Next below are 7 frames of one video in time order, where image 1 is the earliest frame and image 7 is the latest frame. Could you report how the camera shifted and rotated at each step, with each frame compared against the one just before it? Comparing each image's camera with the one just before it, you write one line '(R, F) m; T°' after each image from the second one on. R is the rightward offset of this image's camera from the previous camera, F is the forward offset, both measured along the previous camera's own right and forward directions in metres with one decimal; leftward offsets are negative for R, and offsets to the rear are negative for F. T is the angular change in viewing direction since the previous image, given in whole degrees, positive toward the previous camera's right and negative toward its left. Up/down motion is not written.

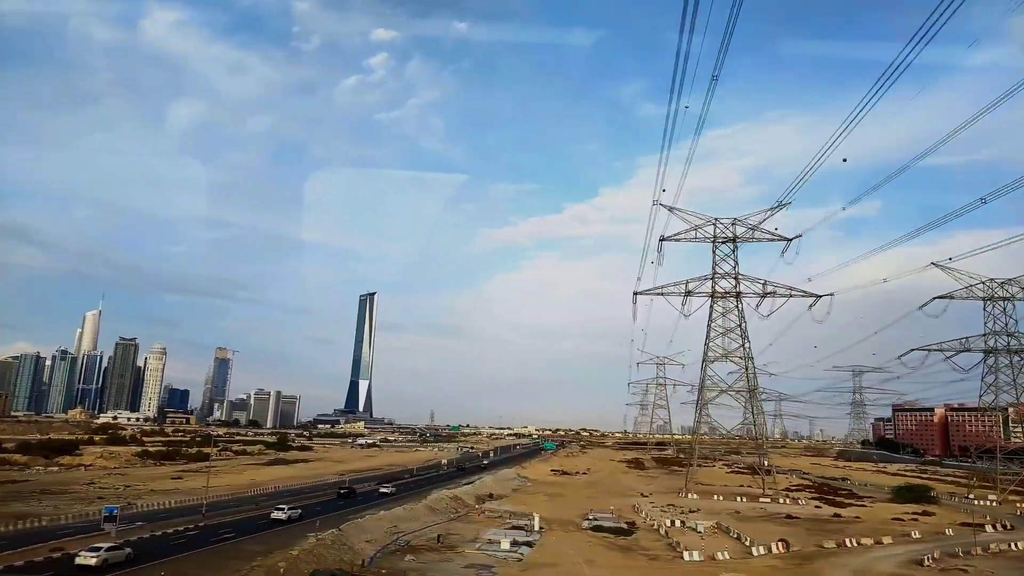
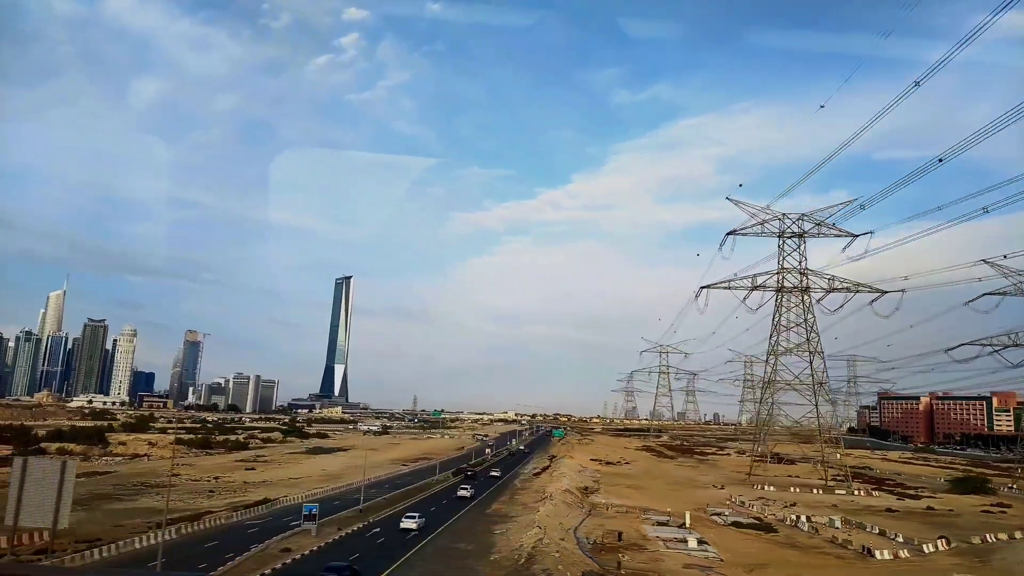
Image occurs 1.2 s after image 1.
(-6.0, +0.3) m; +2°
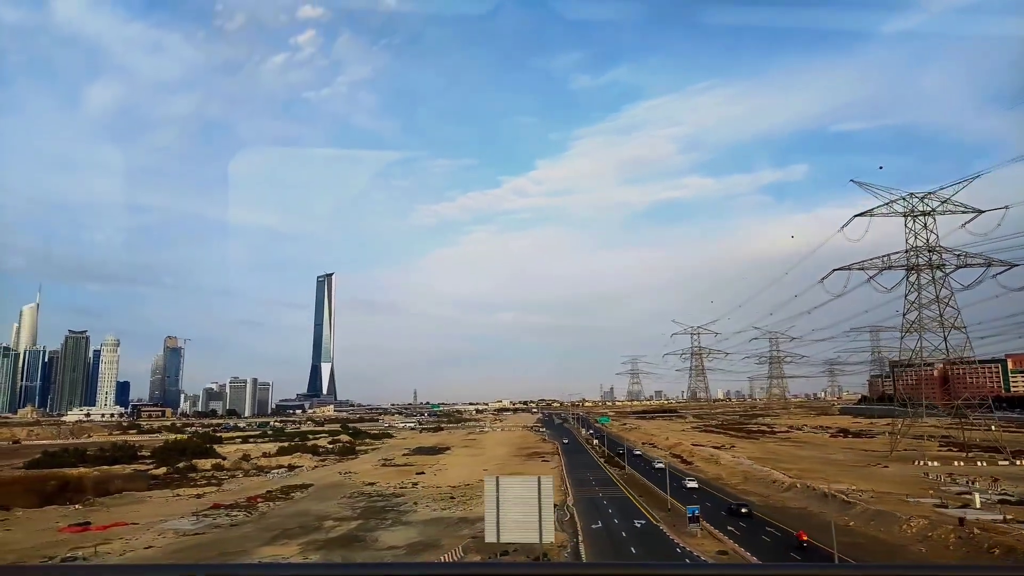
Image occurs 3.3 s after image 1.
(-10.2, 0.0) m; +2°
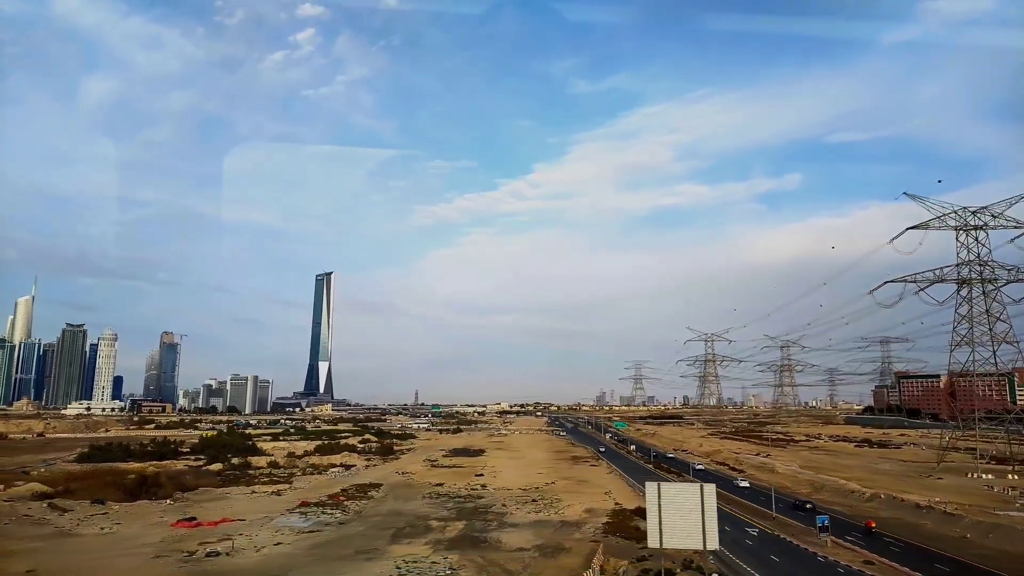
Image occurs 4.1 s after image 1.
(-3.7, -0.3) m; 0°
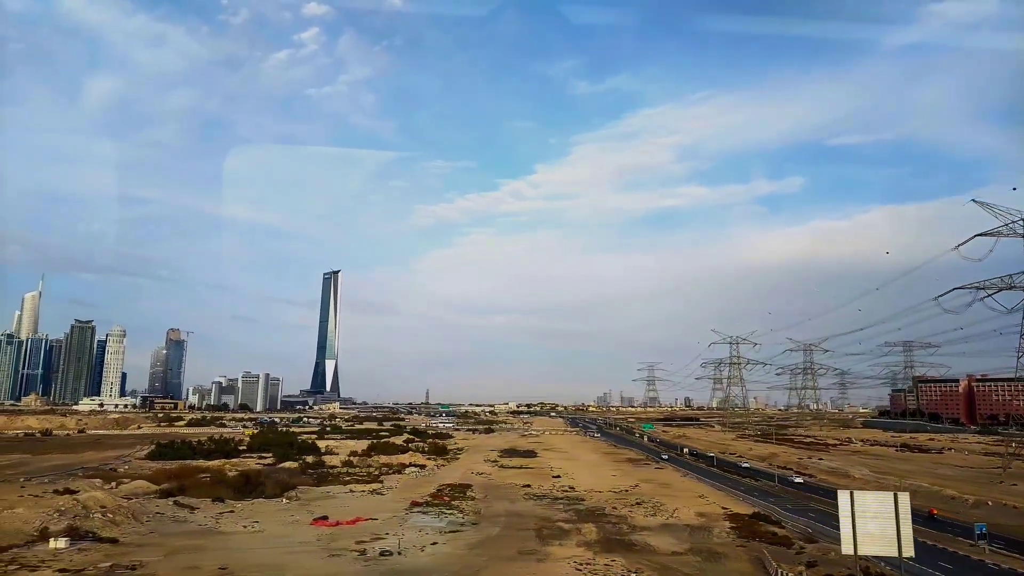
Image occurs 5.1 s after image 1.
(-4.3, -0.3) m; -1°
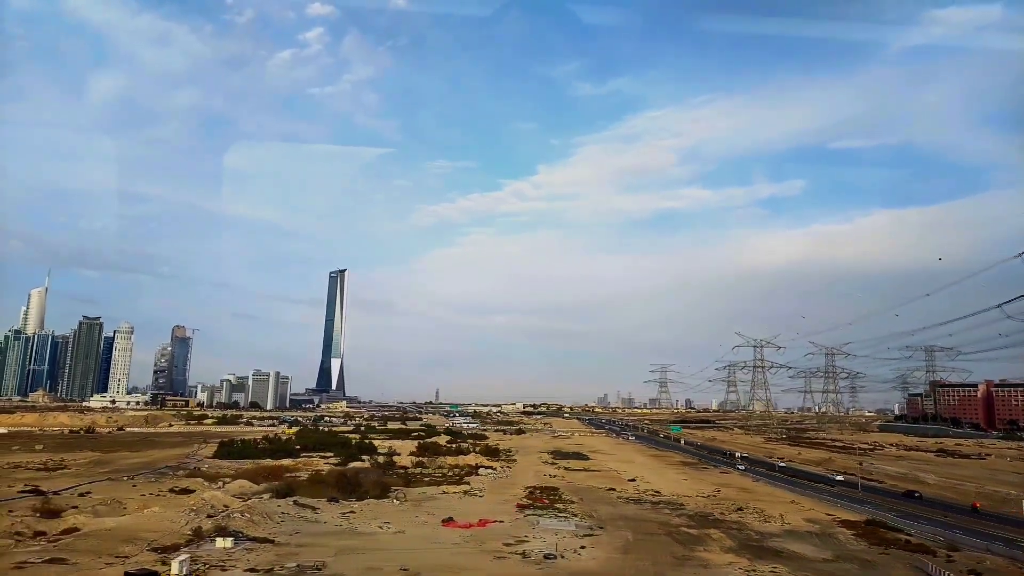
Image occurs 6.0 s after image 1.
(-4.3, -0.4) m; -1°
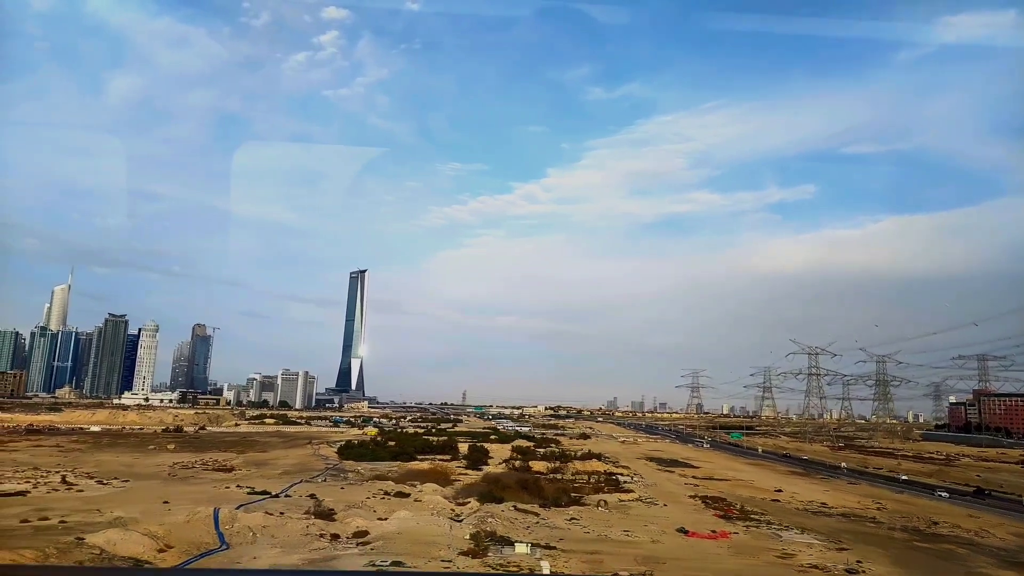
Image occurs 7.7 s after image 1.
(-8.1, -1.0) m; -2°
